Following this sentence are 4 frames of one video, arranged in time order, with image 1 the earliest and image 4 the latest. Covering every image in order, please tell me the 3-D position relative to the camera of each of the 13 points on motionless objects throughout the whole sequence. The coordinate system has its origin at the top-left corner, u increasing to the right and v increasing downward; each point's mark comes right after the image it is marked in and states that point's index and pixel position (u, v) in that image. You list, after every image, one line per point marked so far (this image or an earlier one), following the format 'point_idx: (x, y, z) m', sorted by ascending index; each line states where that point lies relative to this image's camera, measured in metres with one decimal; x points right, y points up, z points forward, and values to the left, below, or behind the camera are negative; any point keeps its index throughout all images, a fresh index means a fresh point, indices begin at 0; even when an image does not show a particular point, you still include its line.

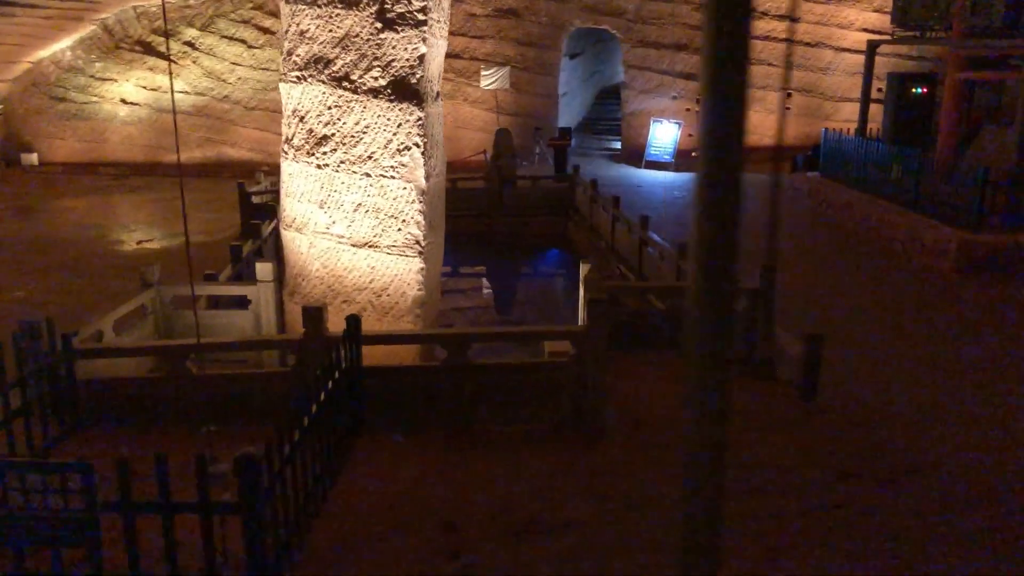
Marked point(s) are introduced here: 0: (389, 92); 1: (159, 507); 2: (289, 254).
0: (-0.7, +1.2, +5.1) m
1: (-1.2, -0.7, +2.9) m
2: (-1.5, +0.2, +5.7) m
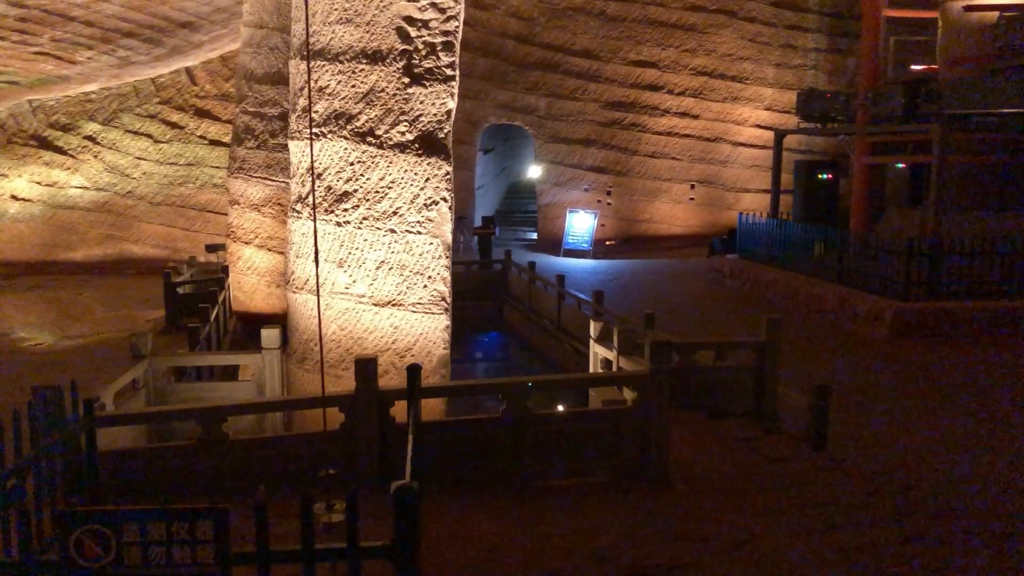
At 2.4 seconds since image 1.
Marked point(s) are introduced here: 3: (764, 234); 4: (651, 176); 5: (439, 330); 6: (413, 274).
0: (-0.6, +0.8, +5.0) m
1: (-0.6, -0.8, +2.6) m
2: (-1.3, -0.2, +5.4) m
3: (+4.1, +0.9, +13.9) m
4: (+3.0, +2.4, +18.8) m
5: (-0.4, -0.3, +5.2) m
6: (-0.6, +0.1, +5.1) m
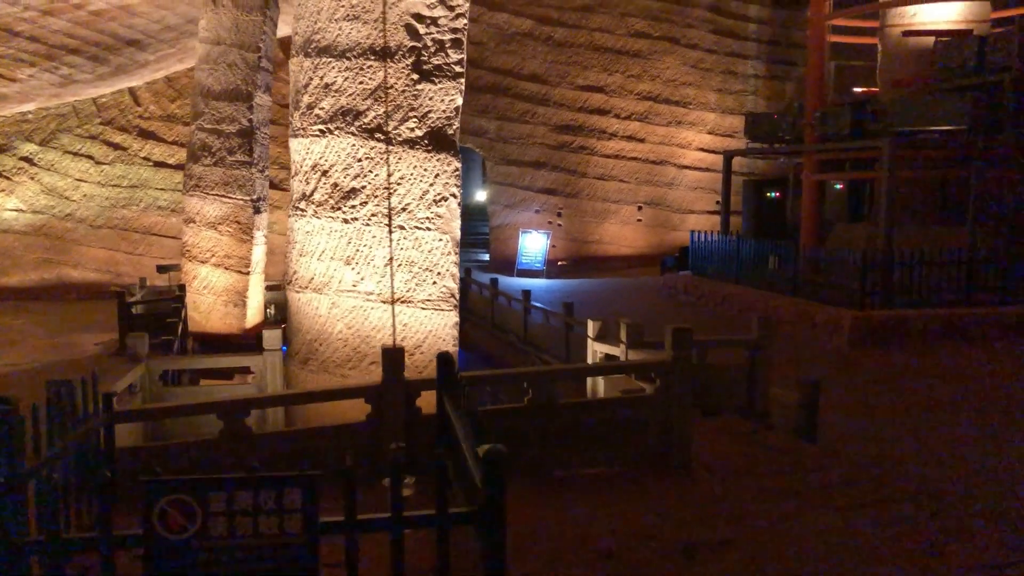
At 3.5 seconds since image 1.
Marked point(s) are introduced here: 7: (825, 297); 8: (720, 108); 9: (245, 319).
0: (-0.5, +0.8, +5.1) m
1: (-0.4, -0.7, +2.6) m
2: (-1.3, -0.2, +5.3) m
3: (+3.4, +0.6, +14.3) m
4: (+1.9, +2.0, +19.1) m
5: (-0.4, -0.2, +5.2) m
6: (-0.5, +0.1, +5.1) m
7: (+4.0, -0.1, +11.0) m
8: (+4.8, +4.2, +20.0) m
9: (-3.2, -0.4, +10.0) m
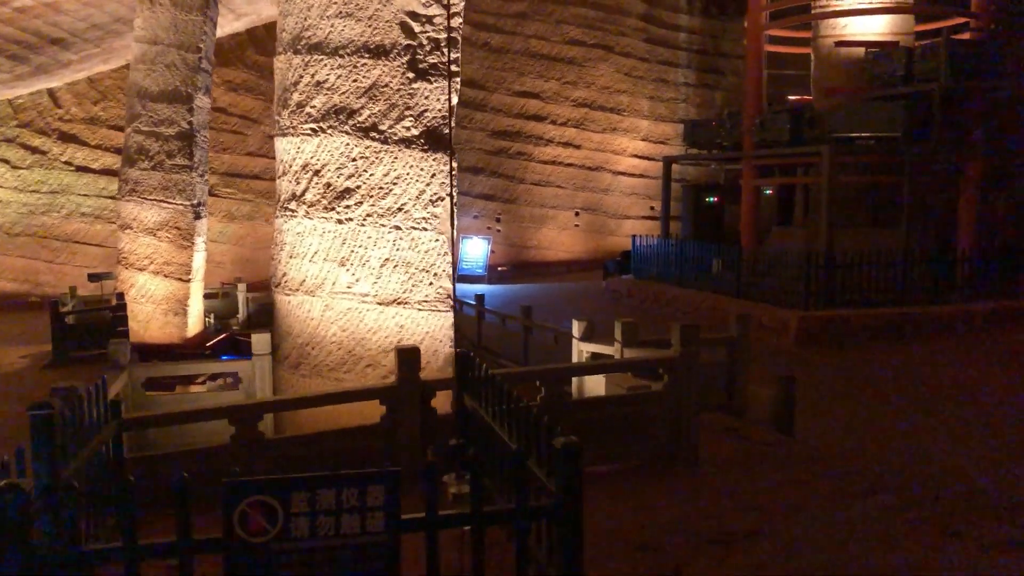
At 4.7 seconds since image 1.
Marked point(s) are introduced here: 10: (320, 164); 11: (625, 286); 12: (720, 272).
0: (-0.5, +0.8, +5.0) m
1: (-0.1, -0.7, +2.5) m
2: (-1.3, -0.2, +5.2) m
3: (+2.5, +0.6, +14.5) m
4: (+0.6, +1.9, +19.3) m
5: (-0.4, -0.2, +5.1) m
6: (-0.5, +0.1, +5.0) m
7: (+3.4, -0.1, +11.4) m
8: (+3.3, +4.1, +20.4) m
9: (-3.6, -0.4, +9.6) m
10: (-1.1, +0.7, +5.0) m
11: (+2.0, 0.0, +14.9) m
12: (+3.1, +0.2, +12.8) m
